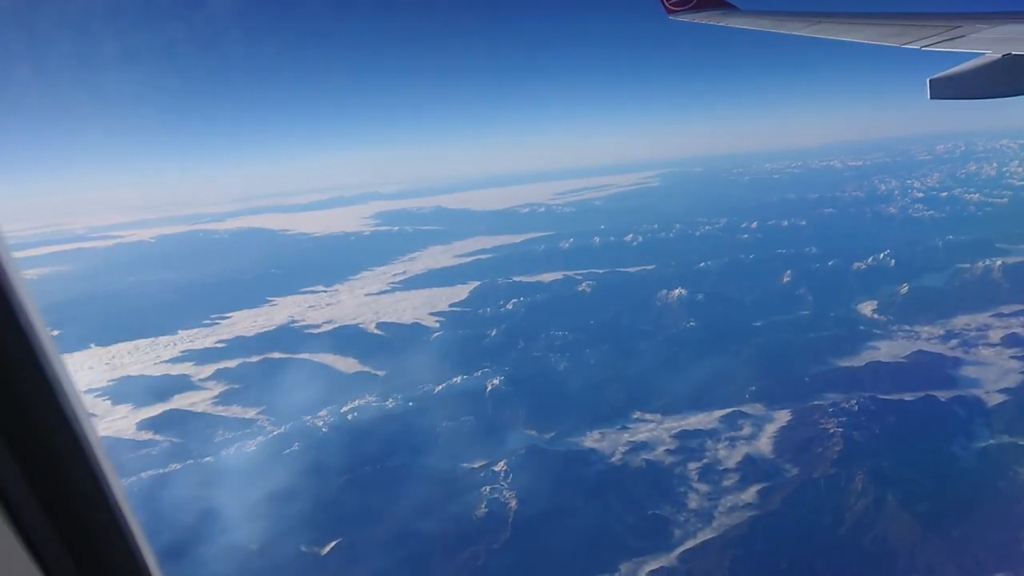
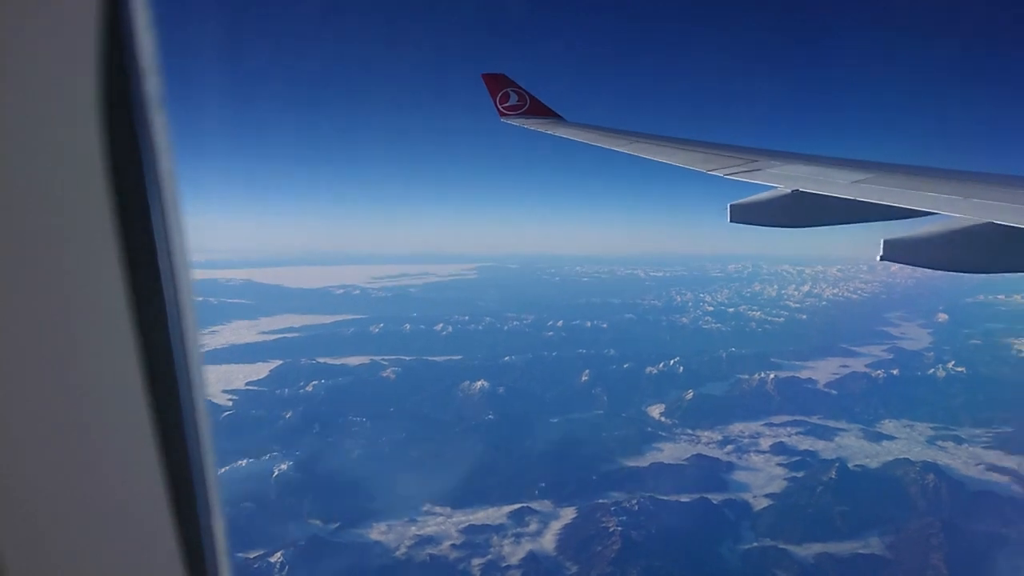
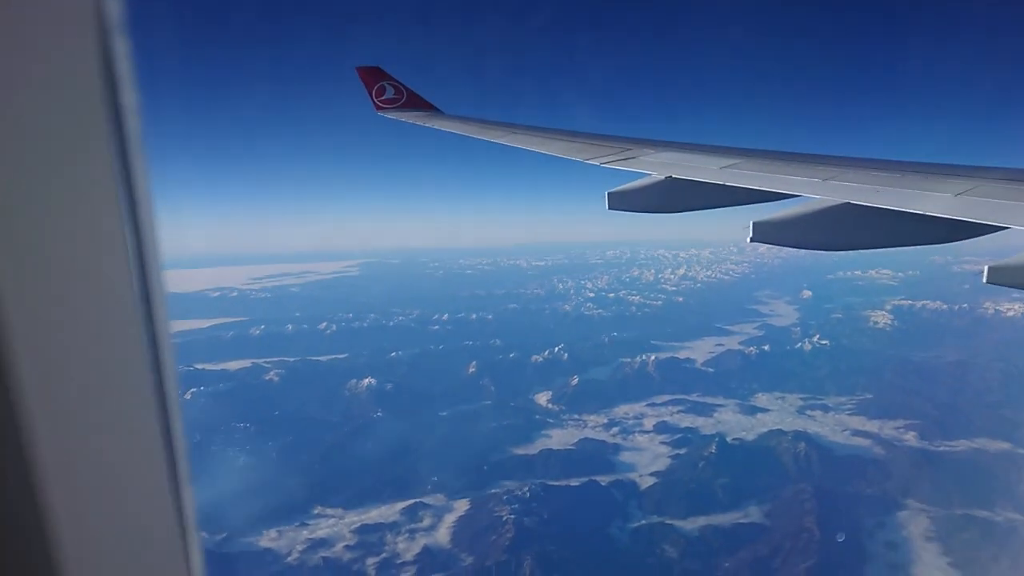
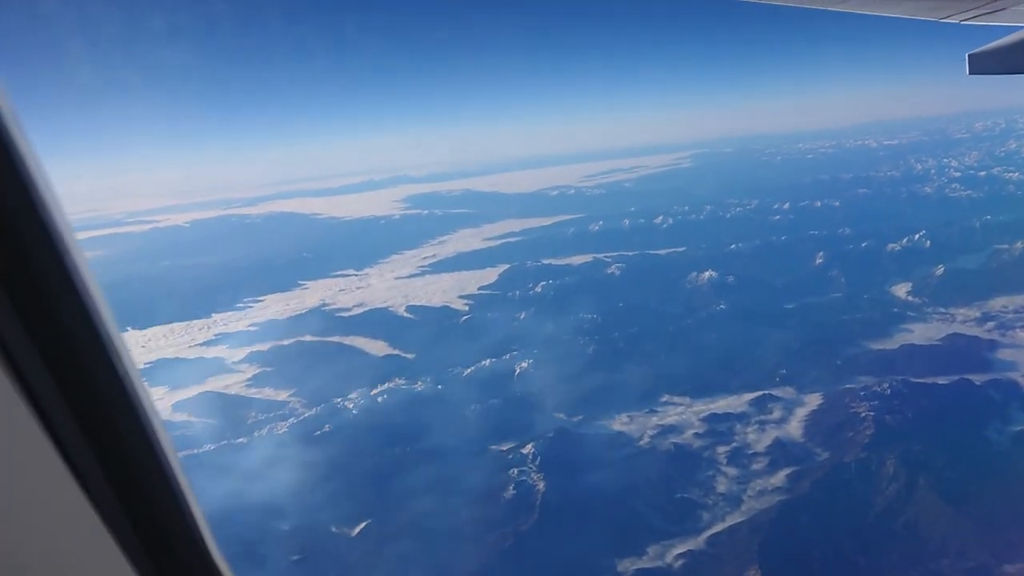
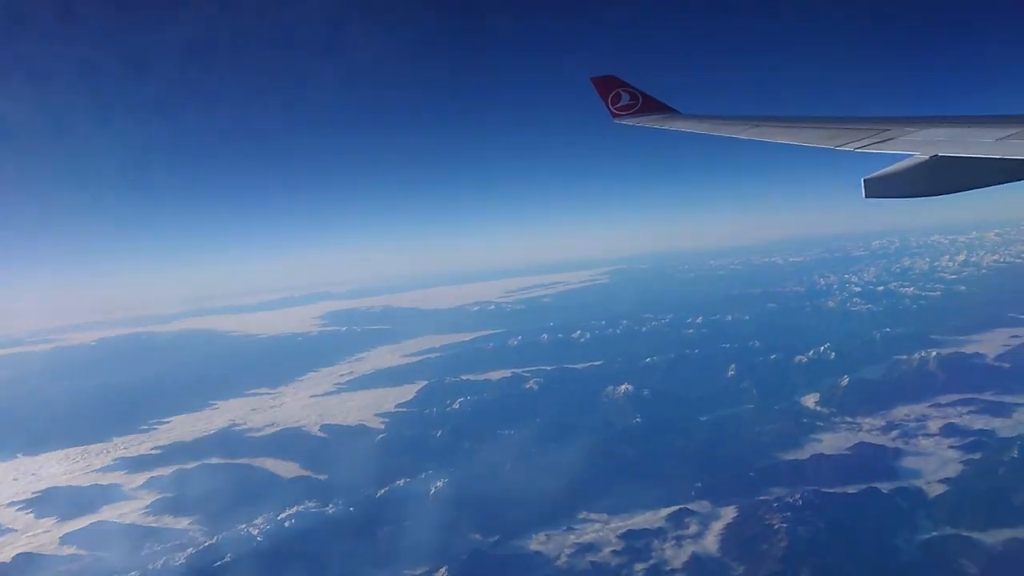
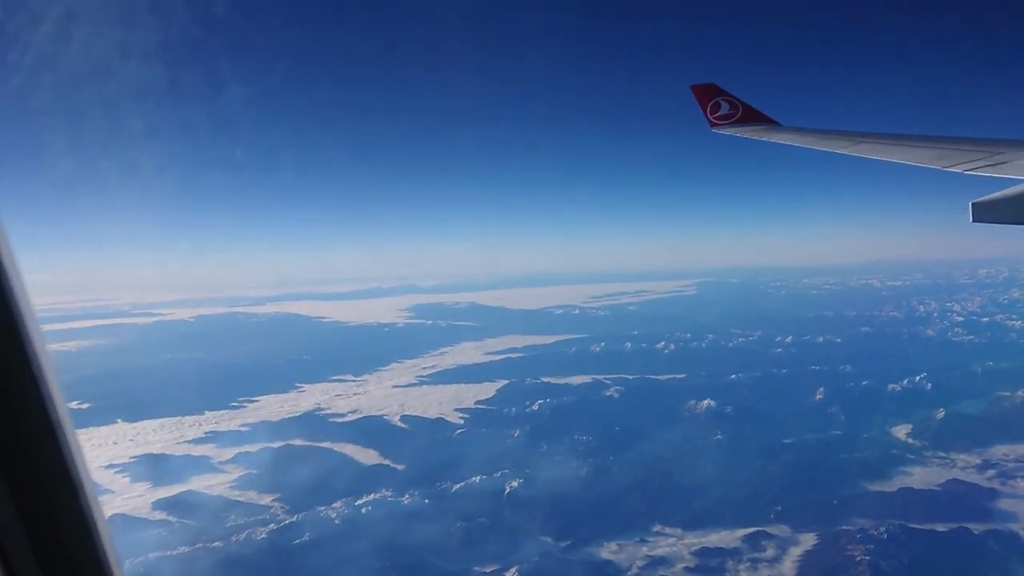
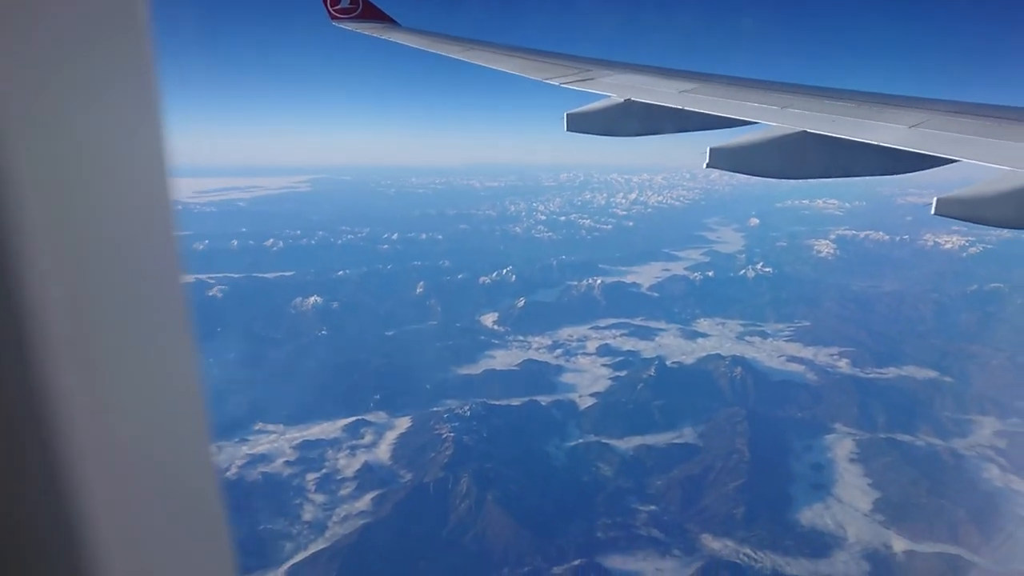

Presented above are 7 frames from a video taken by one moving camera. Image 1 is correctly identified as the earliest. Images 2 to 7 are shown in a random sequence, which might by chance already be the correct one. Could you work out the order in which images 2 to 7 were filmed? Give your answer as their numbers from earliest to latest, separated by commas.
4, 6, 5, 2, 3, 7
